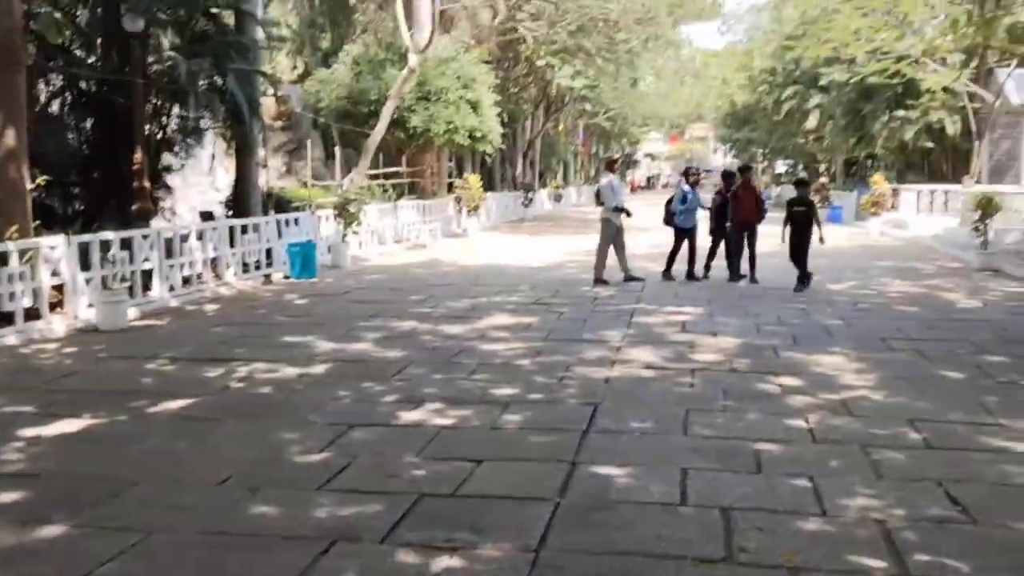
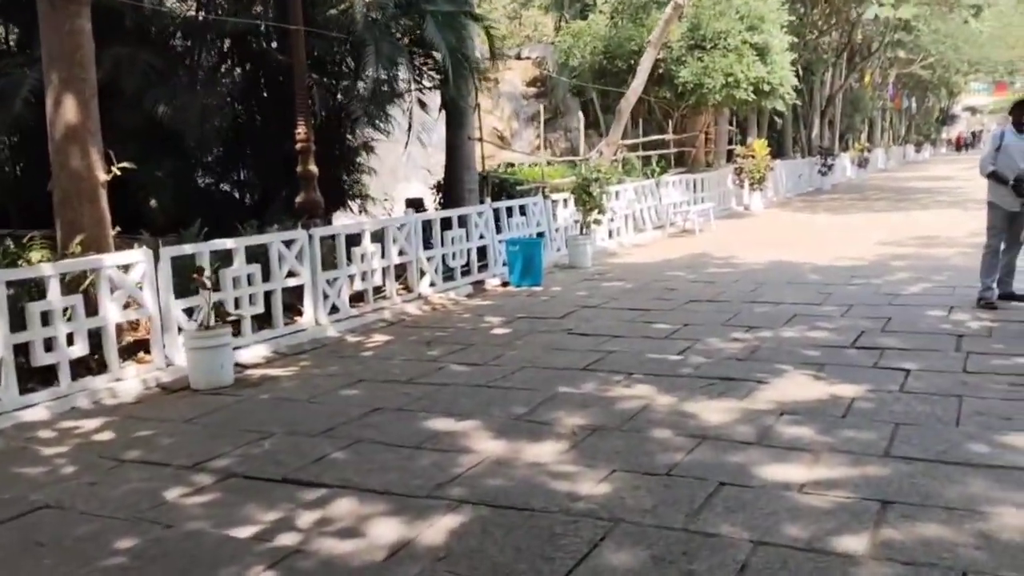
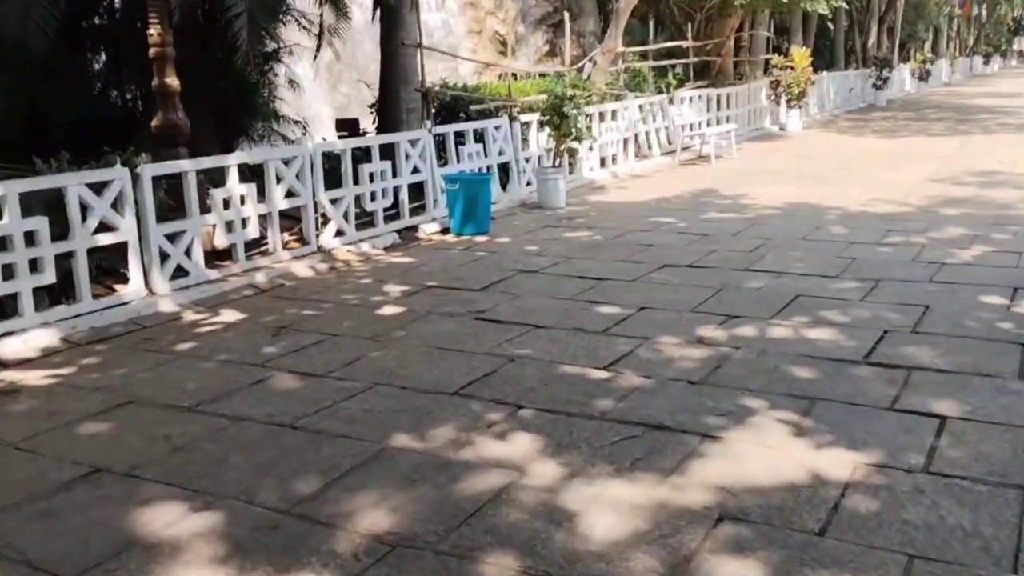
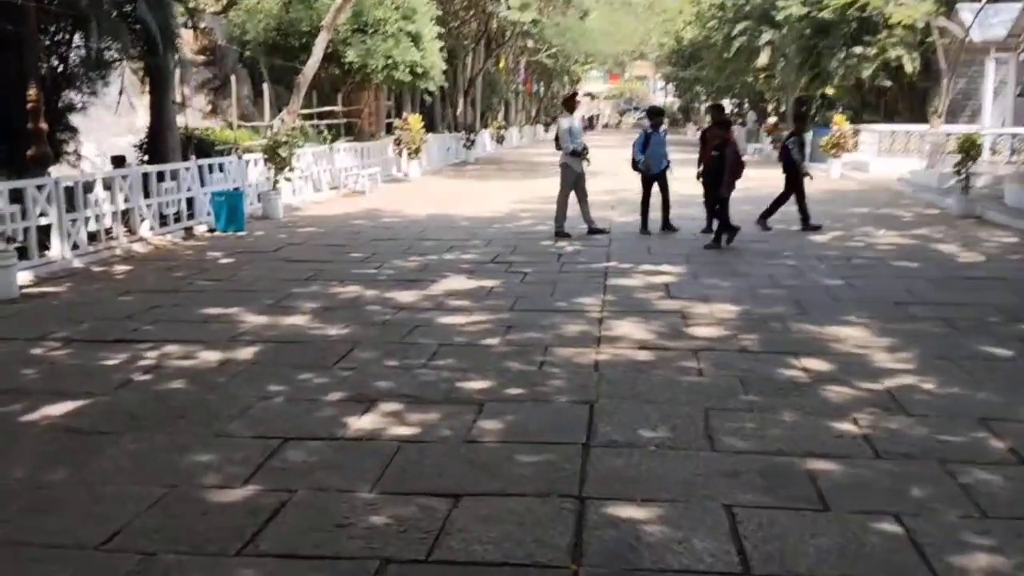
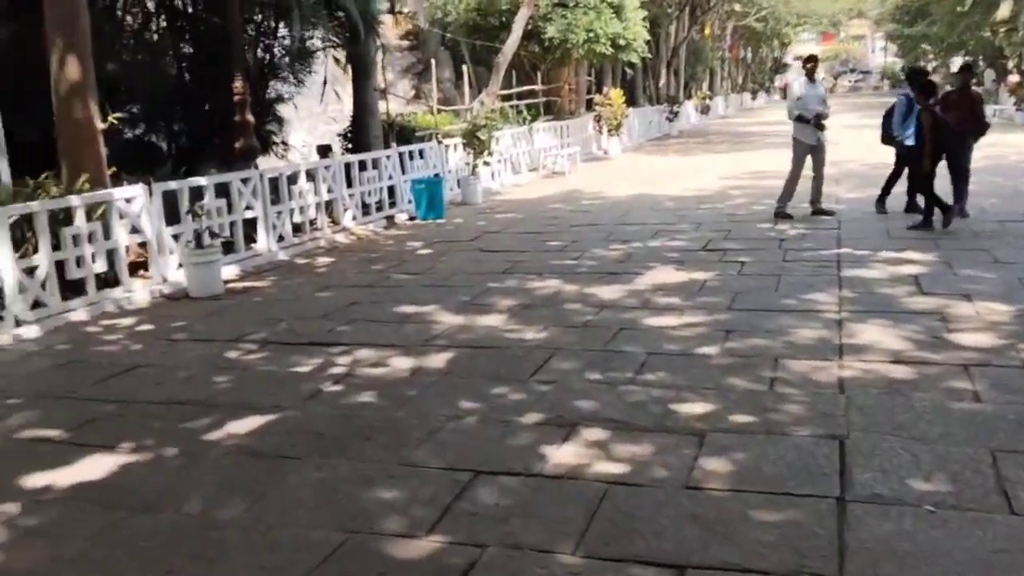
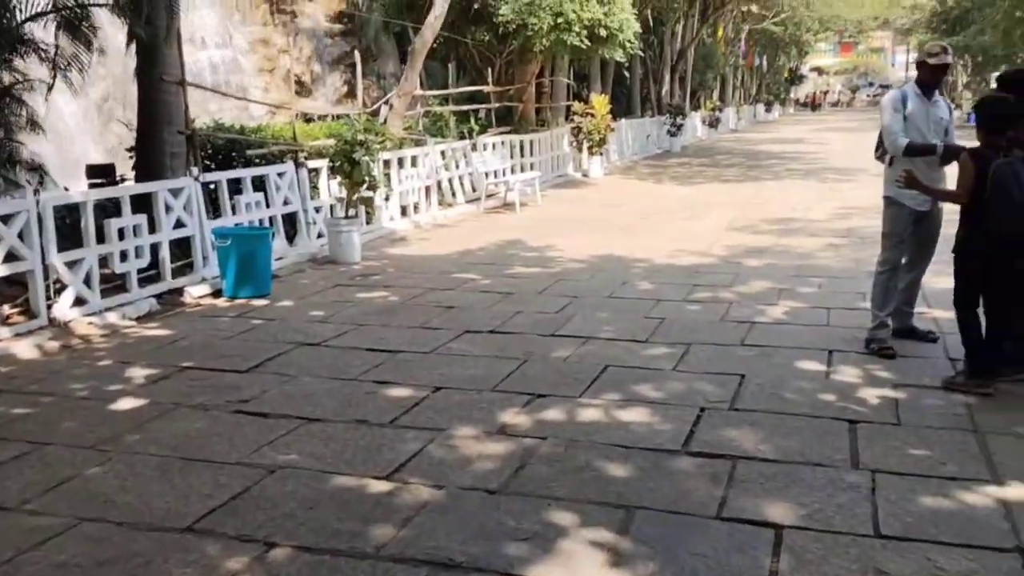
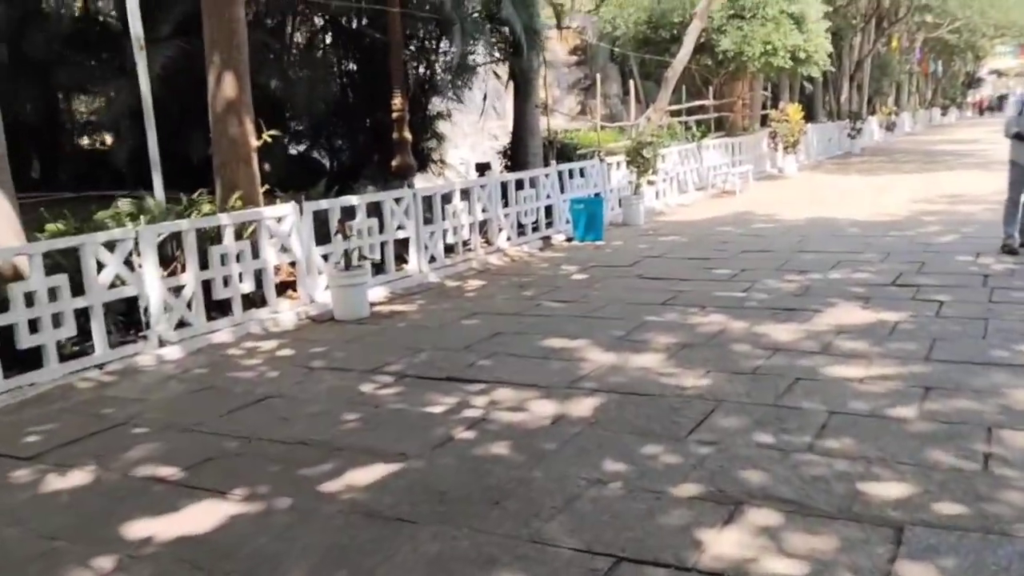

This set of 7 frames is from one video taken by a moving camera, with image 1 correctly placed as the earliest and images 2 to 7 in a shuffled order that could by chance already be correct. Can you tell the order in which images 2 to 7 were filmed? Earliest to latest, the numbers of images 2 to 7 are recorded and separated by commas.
4, 5, 7, 2, 3, 6
